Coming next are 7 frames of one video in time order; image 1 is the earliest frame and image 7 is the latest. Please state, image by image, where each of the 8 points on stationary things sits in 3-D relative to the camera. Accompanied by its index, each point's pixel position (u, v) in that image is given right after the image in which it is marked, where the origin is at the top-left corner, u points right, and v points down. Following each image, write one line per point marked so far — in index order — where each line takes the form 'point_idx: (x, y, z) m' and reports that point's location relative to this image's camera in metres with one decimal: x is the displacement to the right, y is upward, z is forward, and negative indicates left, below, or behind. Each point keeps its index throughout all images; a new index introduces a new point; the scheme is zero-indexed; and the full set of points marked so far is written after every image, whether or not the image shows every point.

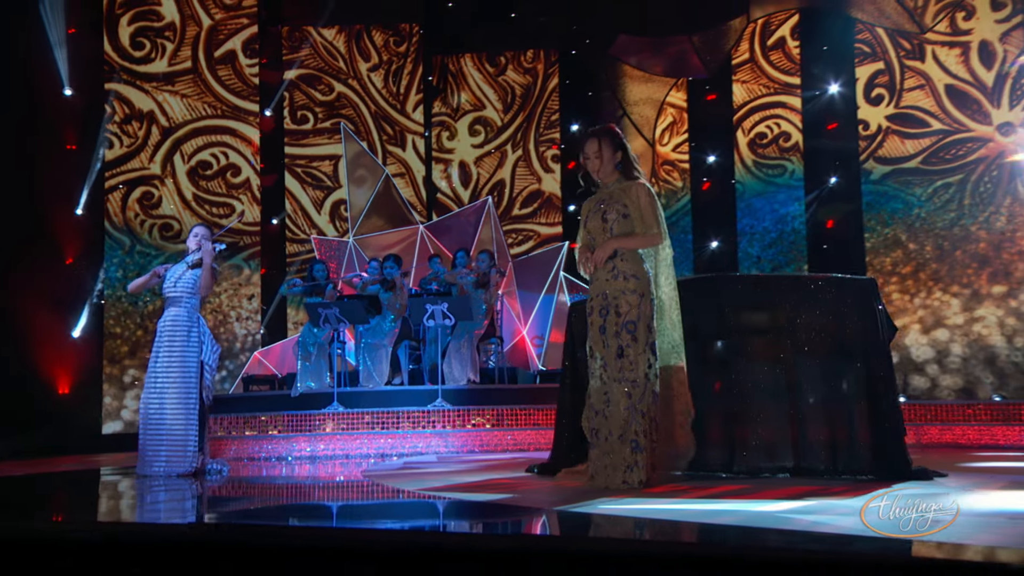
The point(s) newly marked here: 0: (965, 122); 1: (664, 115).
0: (+4.1, +1.5, +7.5) m
1: (+1.6, +1.9, +8.8) m
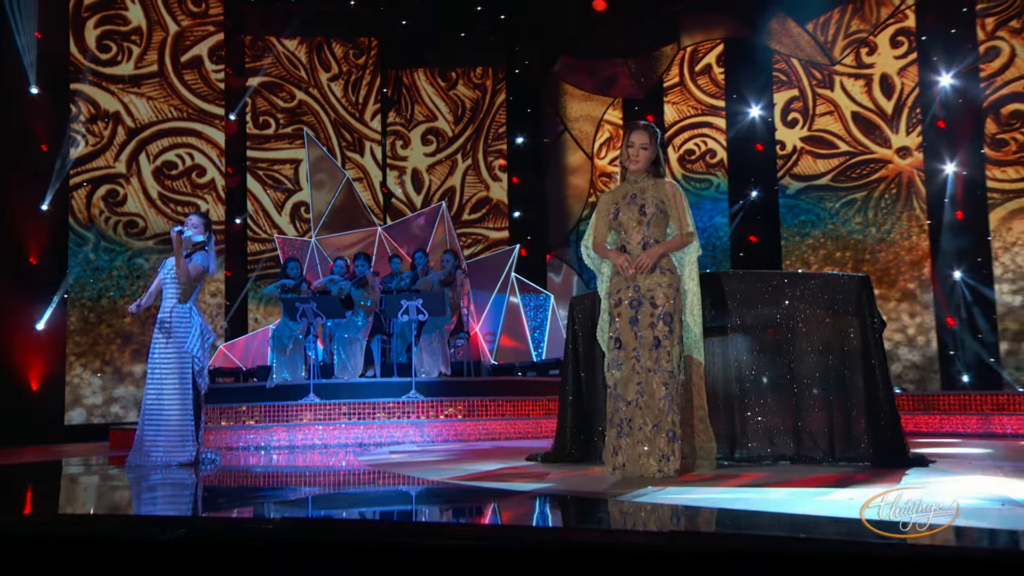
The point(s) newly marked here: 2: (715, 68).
0: (+3.7, +1.5, +8.6) m
1: (+1.0, +1.8, +9.6) m
2: (+2.3, +2.5, +9.2) m
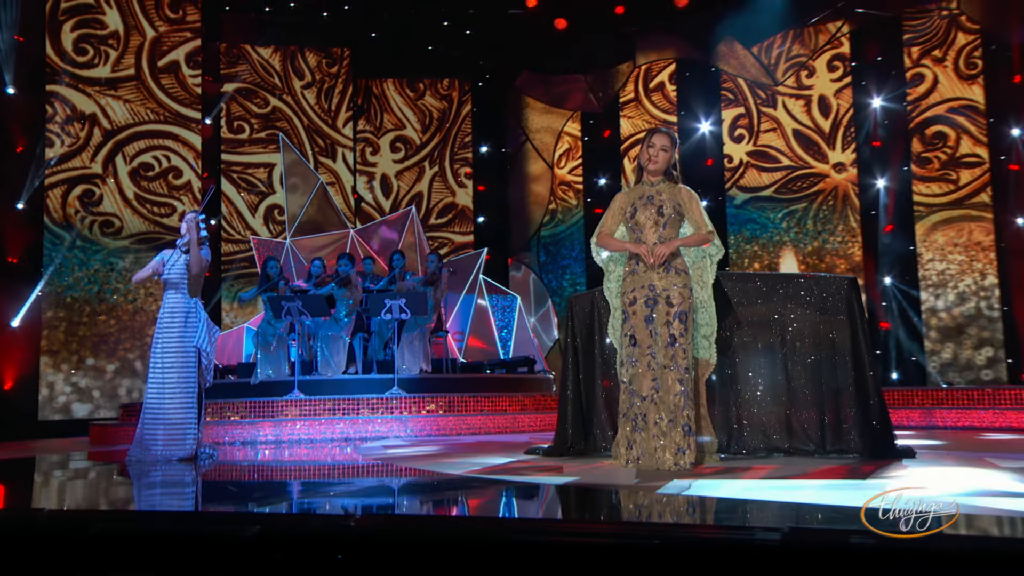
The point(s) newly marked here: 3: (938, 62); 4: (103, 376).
0: (+3.3, +1.4, +9.3) m
1: (+0.6, +1.8, +10.1) m
2: (+1.9, +2.4, +9.9) m
3: (+4.5, +2.4, +8.7) m
4: (-4.2, -0.9, +8.5) m
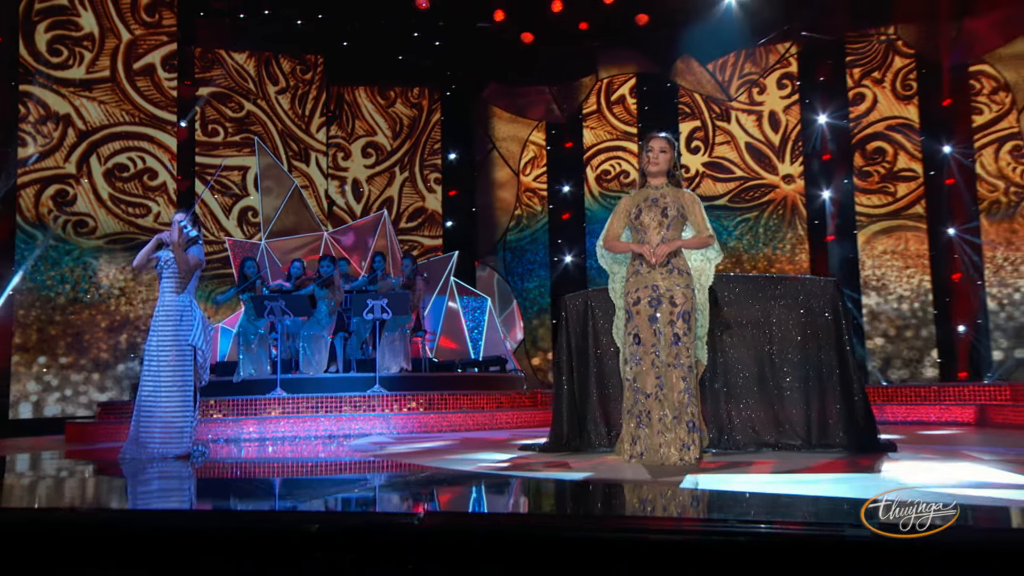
0: (+3.0, +1.4, +9.9) m
1: (+0.2, +1.8, +10.5) m
2: (+1.5, +2.4, +10.4) m
3: (+4.2, +2.4, +9.4) m
4: (-4.5, -0.9, +8.5) m
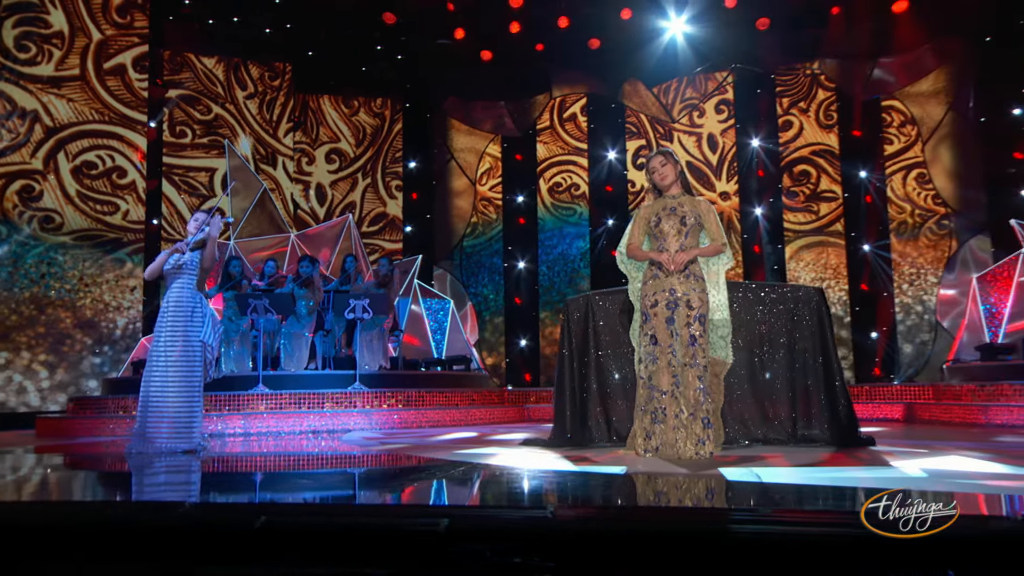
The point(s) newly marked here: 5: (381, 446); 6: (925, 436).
0: (+2.4, +1.3, +10.8) m
1: (-0.4, +1.7, +11.1) m
2: (+0.9, +2.3, +11.1) m
3: (+3.7, +2.2, +10.5) m
4: (-4.9, -0.9, +8.6) m
5: (-1.0, -1.2, +6.4) m
6: (+3.1, -1.1, +6.1) m
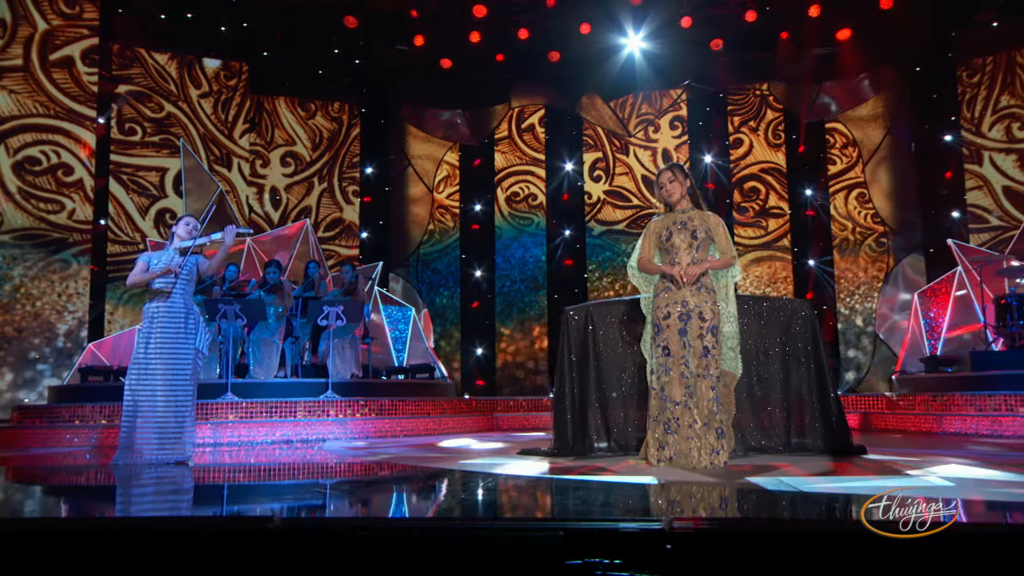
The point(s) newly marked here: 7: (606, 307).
0: (+1.9, +1.2, +11.1) m
1: (-1.0, +1.6, +11.1) m
2: (+0.3, +2.2, +11.2) m
3: (+3.2, +2.1, +10.9) m
4: (-5.2, -0.9, +8.1) m
5: (-1.2, -1.3, +6.3) m
6: (+2.9, -1.2, +6.4) m
7: (+0.6, -0.1, +5.0) m
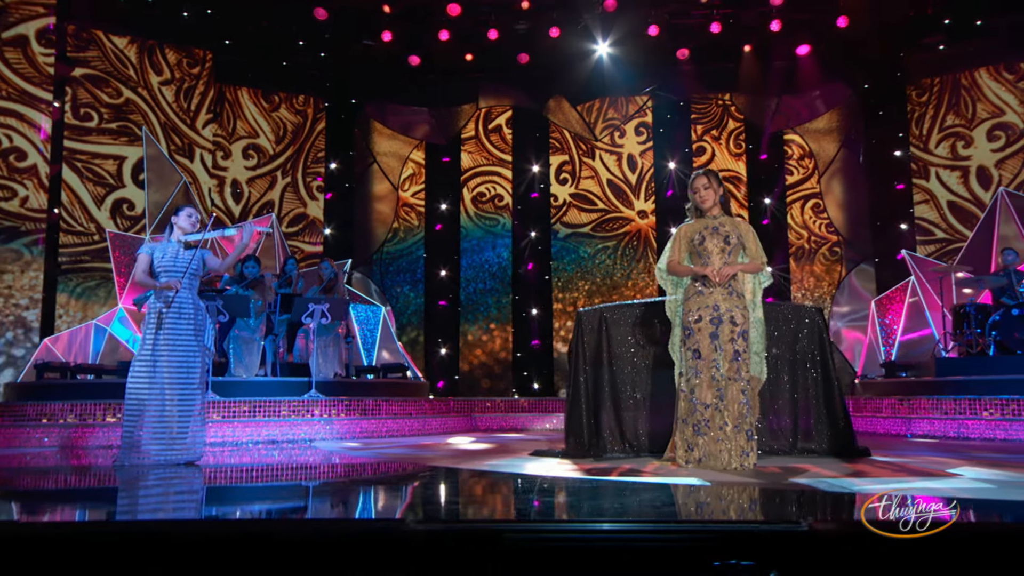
0: (+1.4, +1.1, +11.2) m
1: (-1.4, +1.6, +10.9) m
2: (-0.1, +2.2, +11.2) m
3: (+2.8, +2.0, +11.1) m
4: (-5.4, -0.8, +7.6) m
5: (-1.2, -1.3, +6.2) m
6: (+2.8, -1.3, +6.7) m
7: (+0.7, -0.1, +5.0) m
